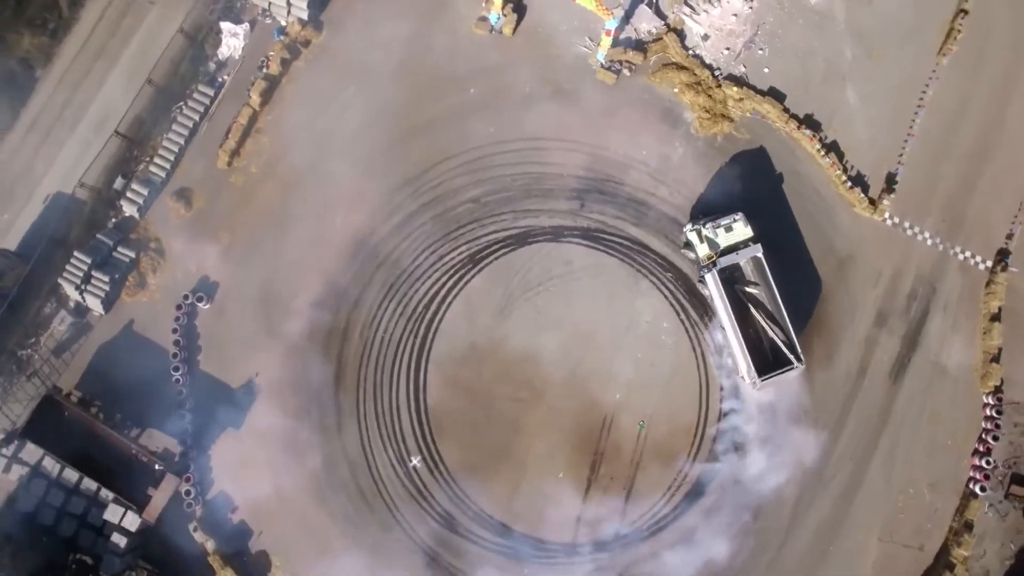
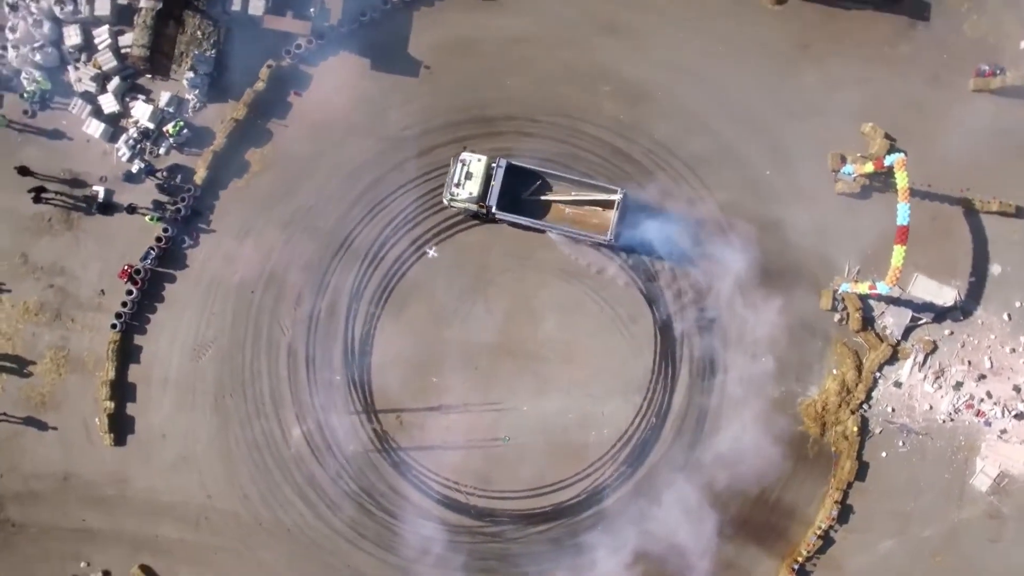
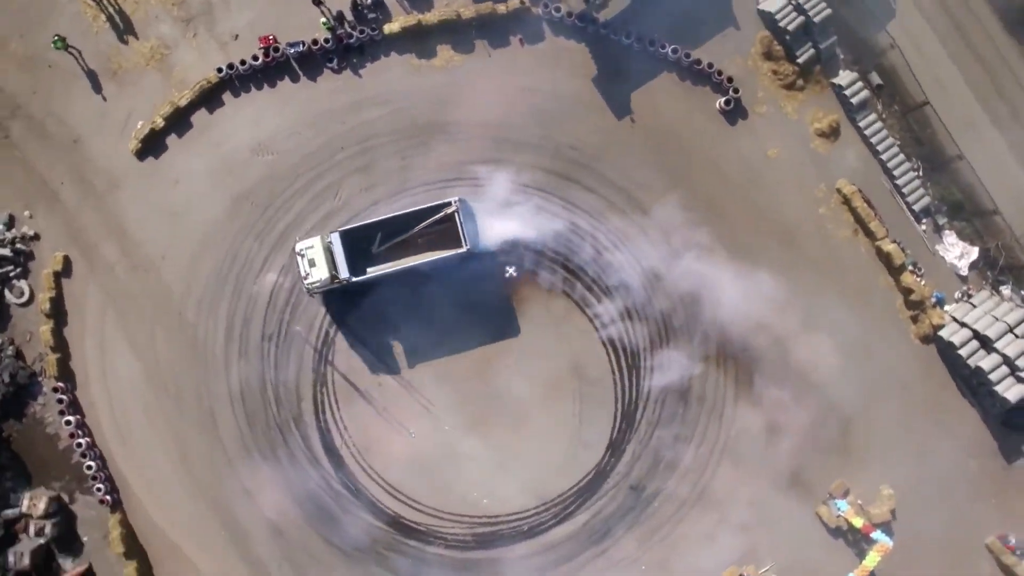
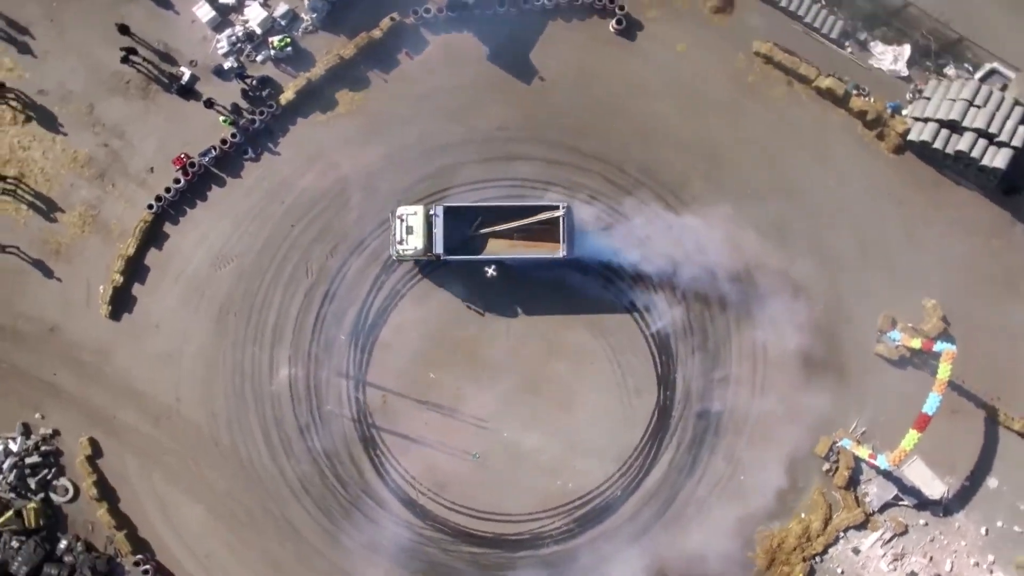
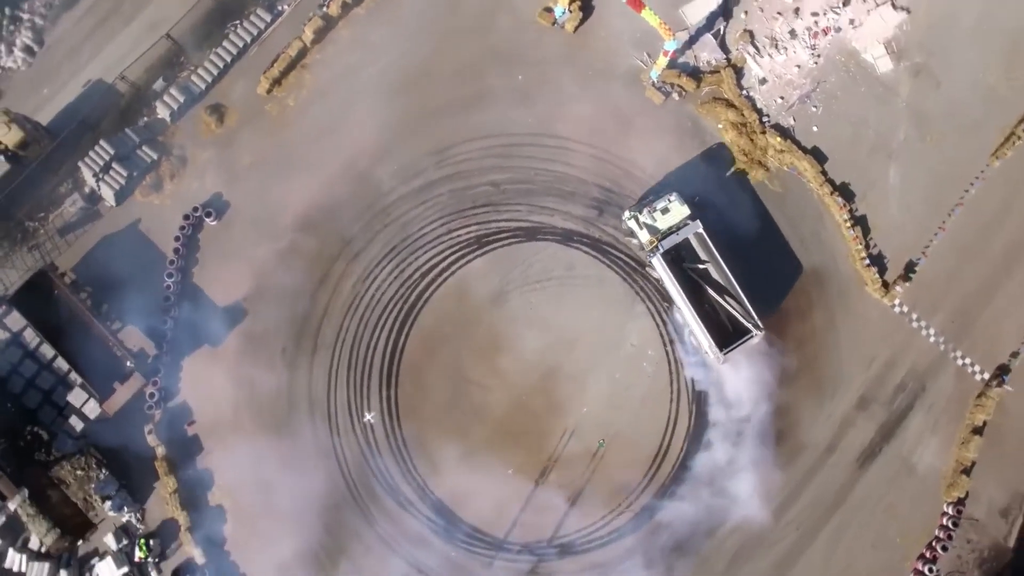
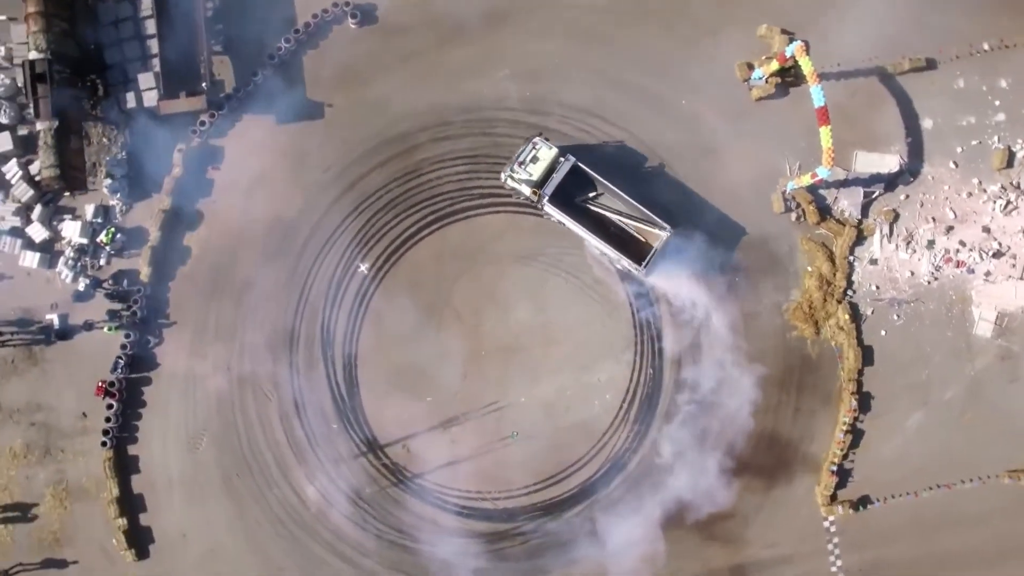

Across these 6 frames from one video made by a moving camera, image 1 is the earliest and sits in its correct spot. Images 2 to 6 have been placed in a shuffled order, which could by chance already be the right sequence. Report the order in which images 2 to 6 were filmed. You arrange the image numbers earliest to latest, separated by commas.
5, 6, 2, 4, 3
